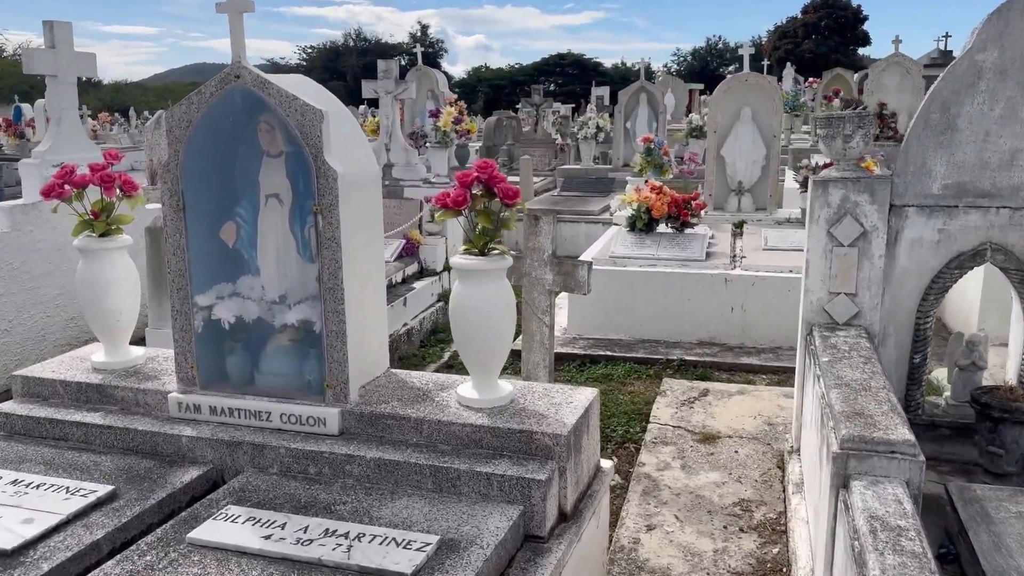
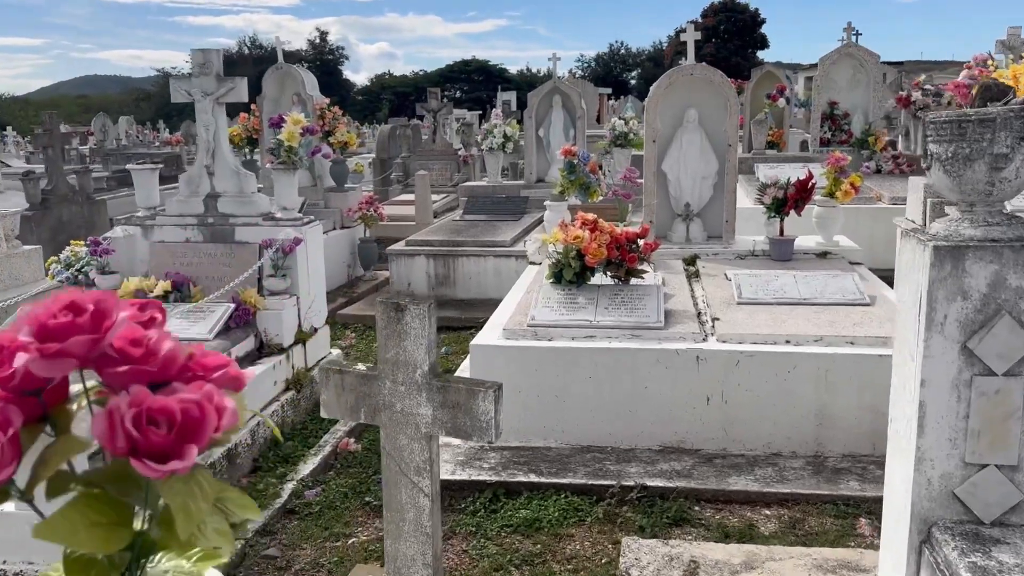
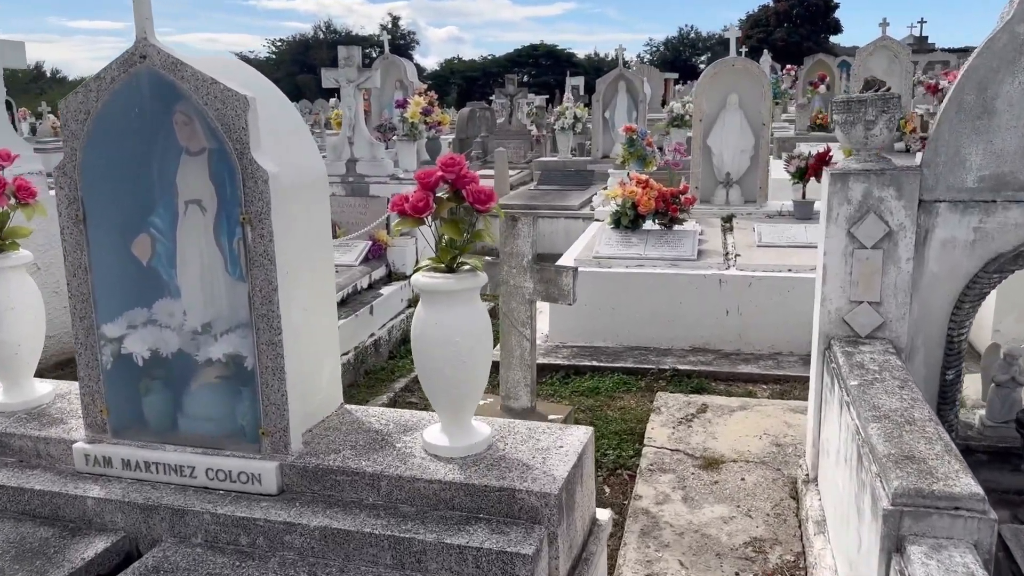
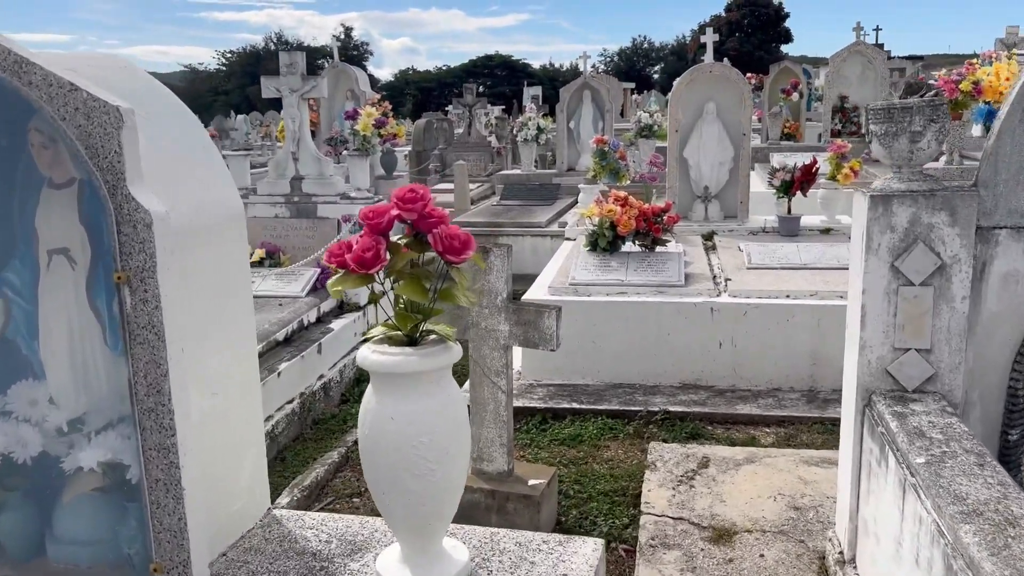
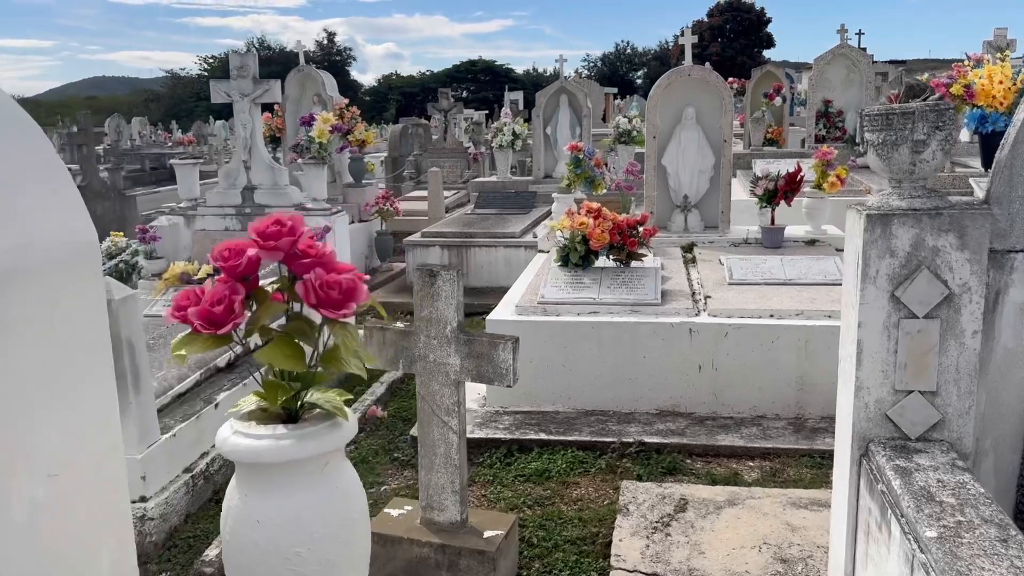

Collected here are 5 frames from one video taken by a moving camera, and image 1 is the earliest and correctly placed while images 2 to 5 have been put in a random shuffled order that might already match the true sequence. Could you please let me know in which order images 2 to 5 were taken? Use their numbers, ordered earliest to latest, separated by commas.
3, 4, 5, 2
